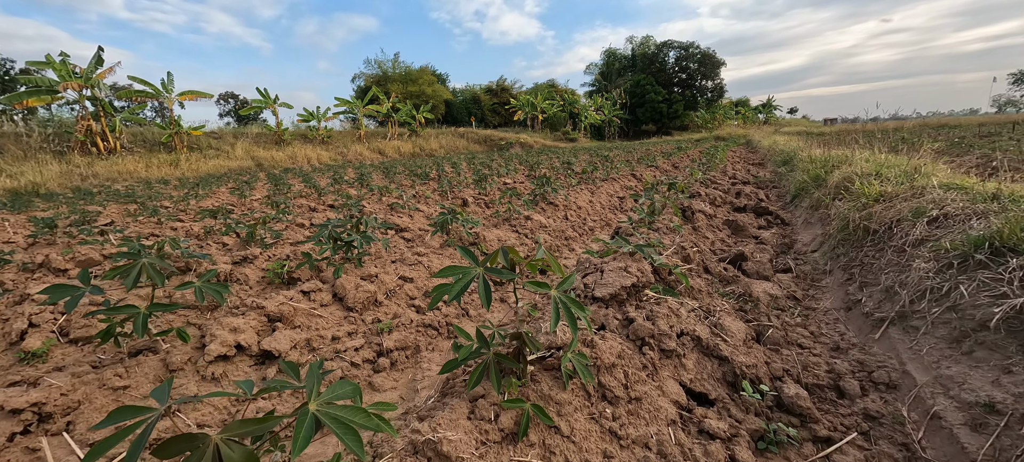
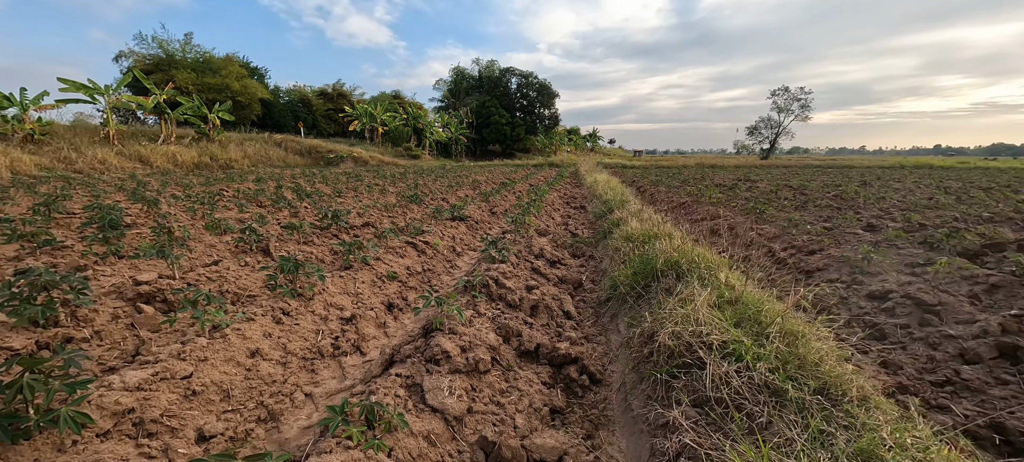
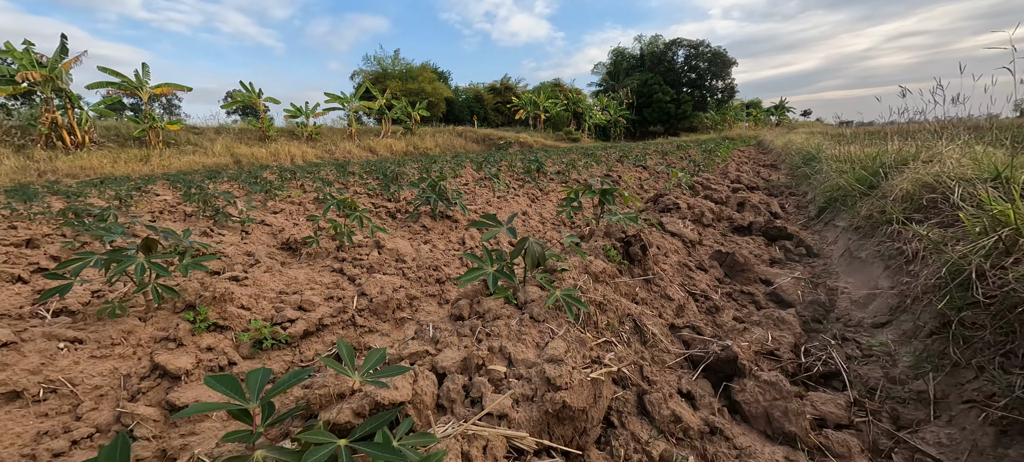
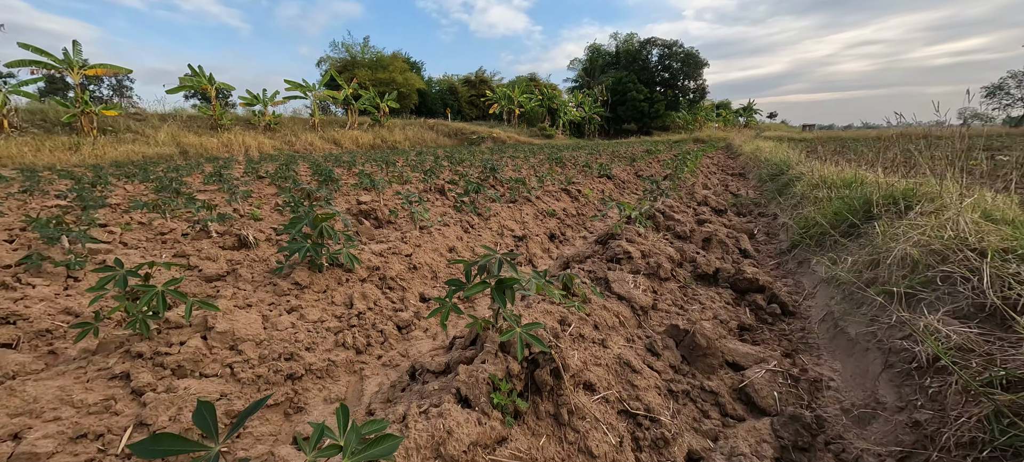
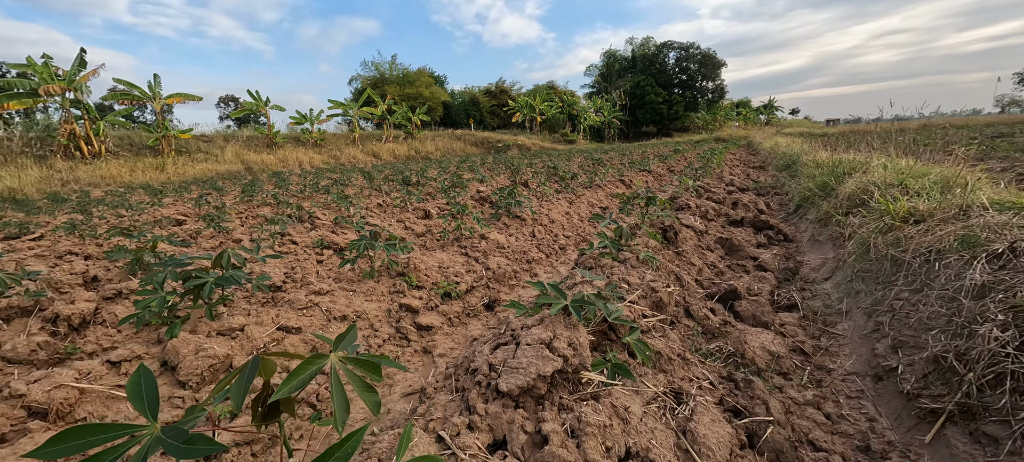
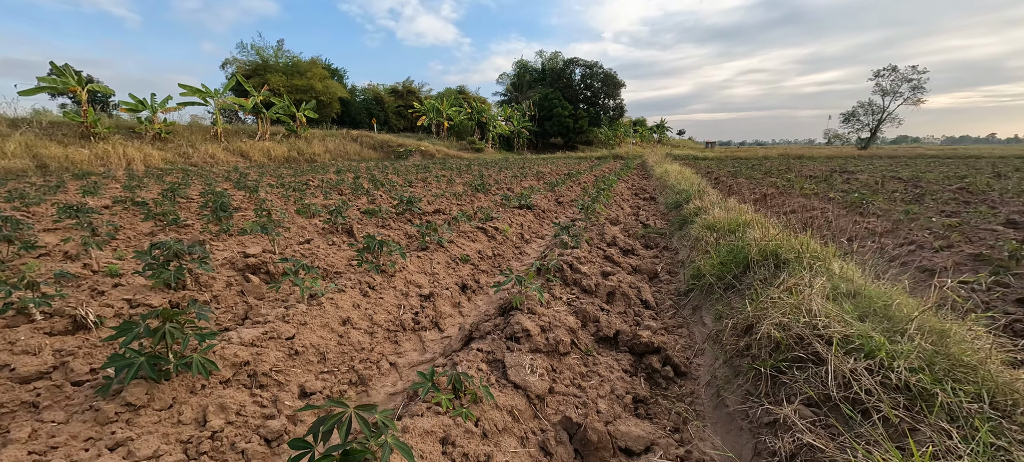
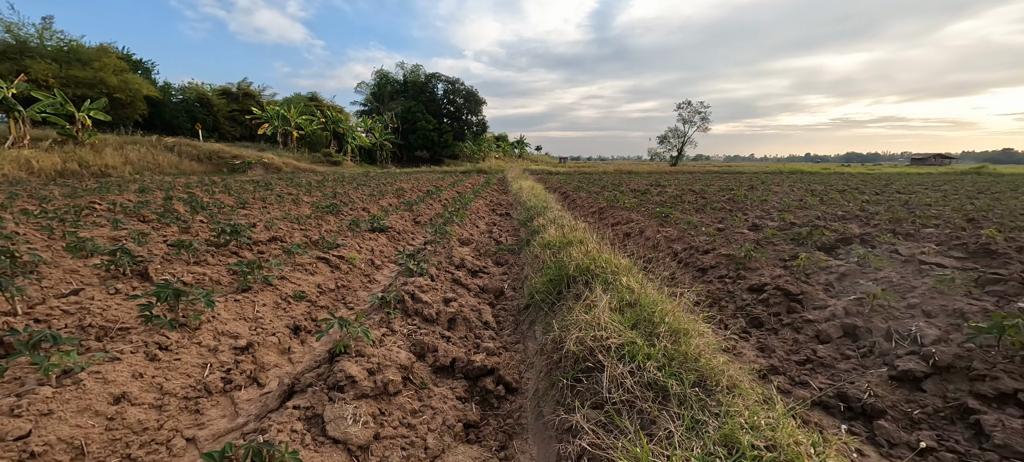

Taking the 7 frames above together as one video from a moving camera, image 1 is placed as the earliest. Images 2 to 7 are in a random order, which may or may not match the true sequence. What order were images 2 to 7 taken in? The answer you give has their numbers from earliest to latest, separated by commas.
5, 3, 4, 6, 2, 7
